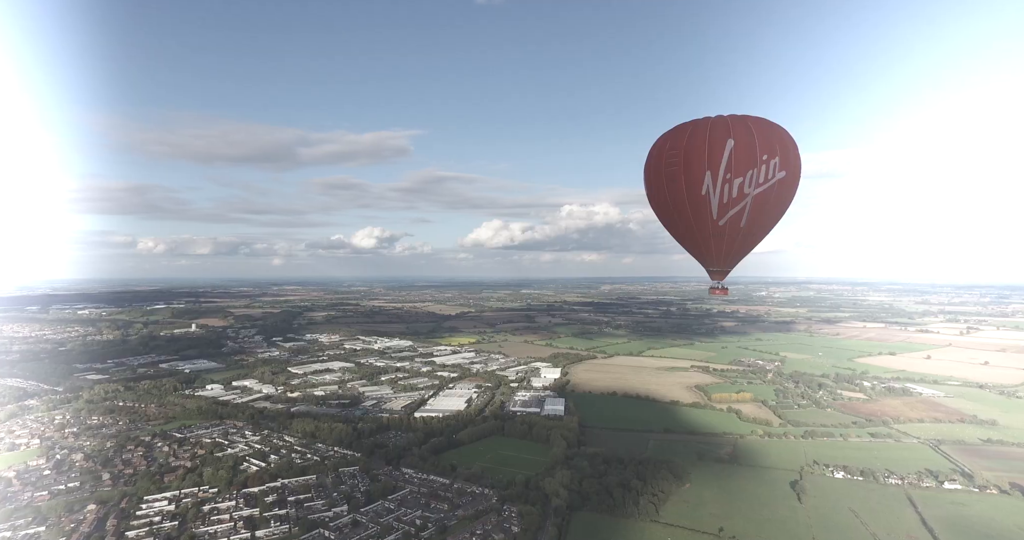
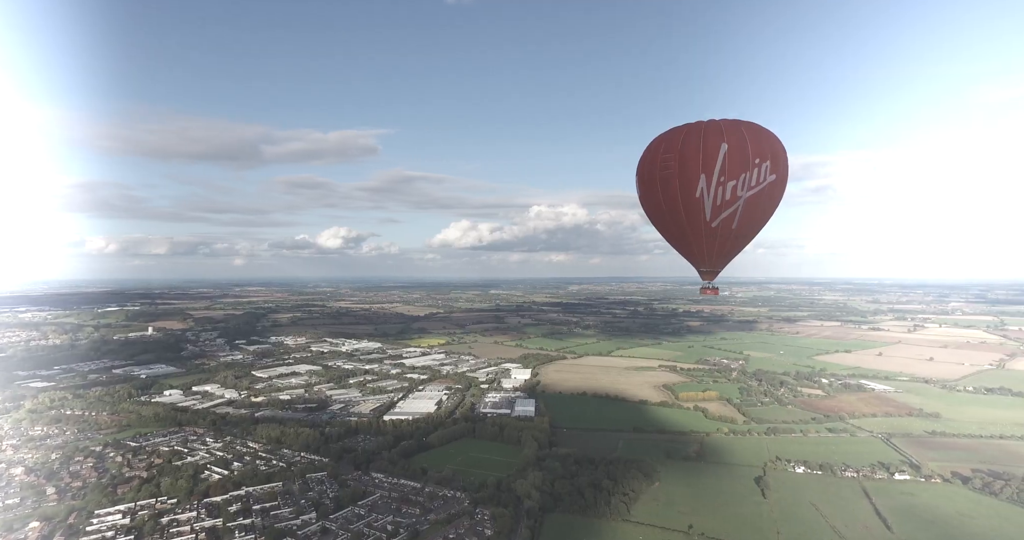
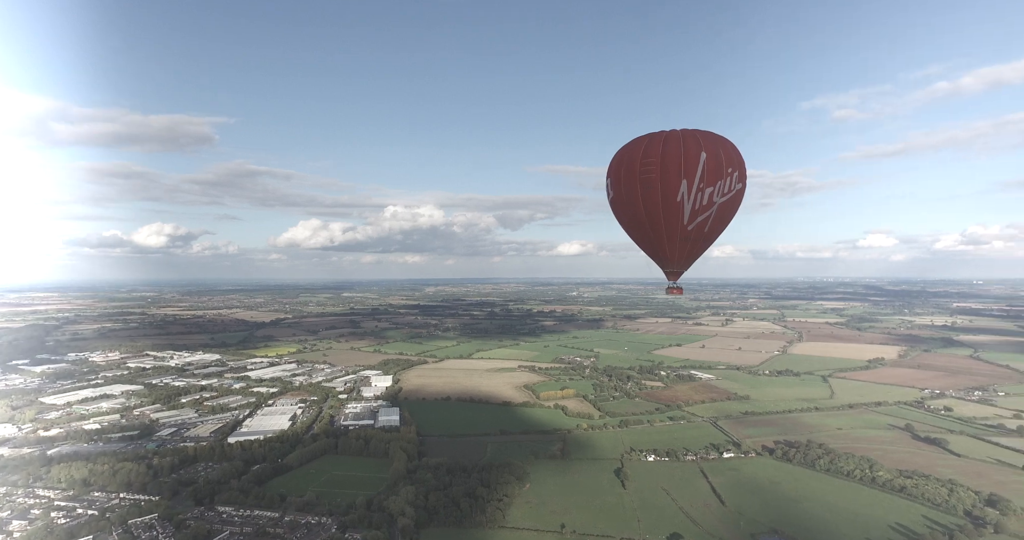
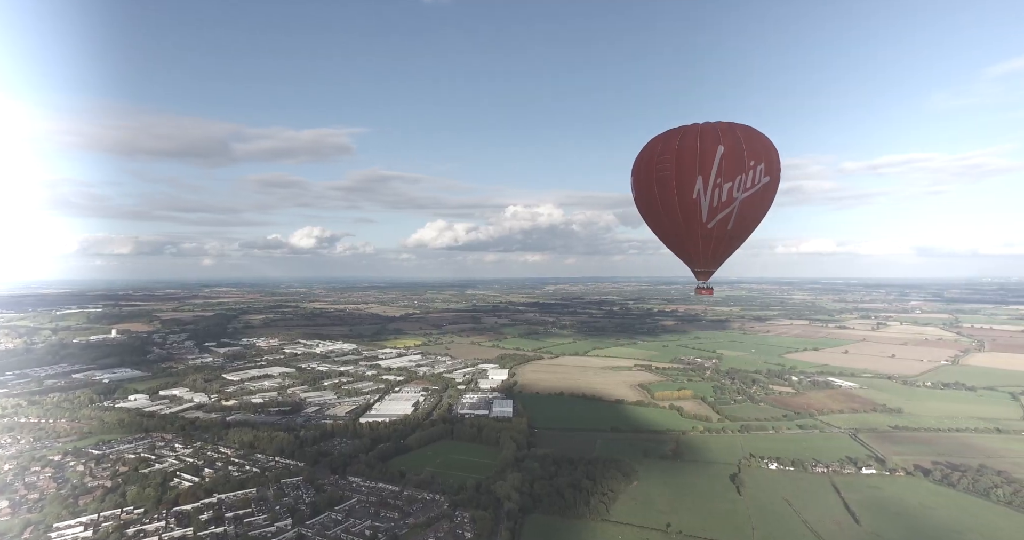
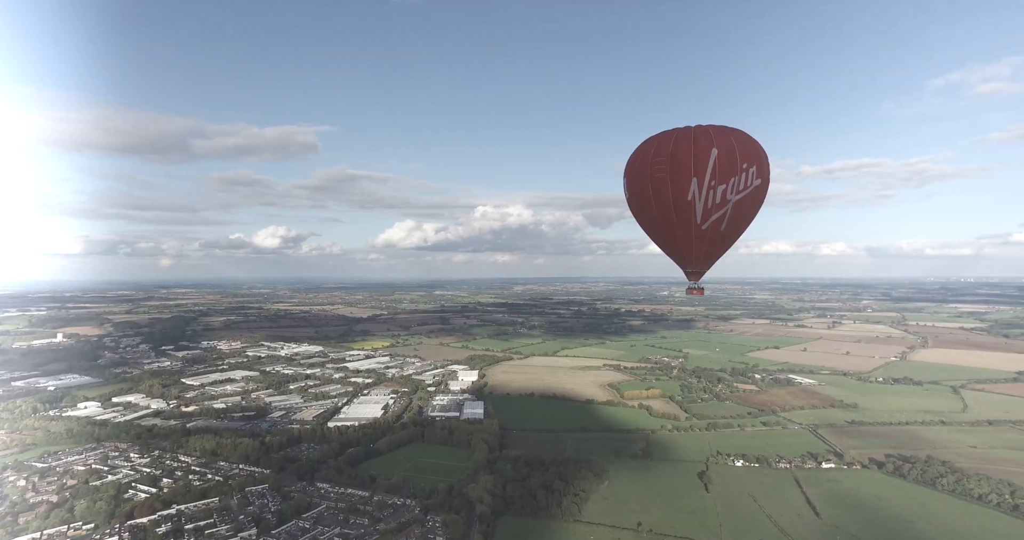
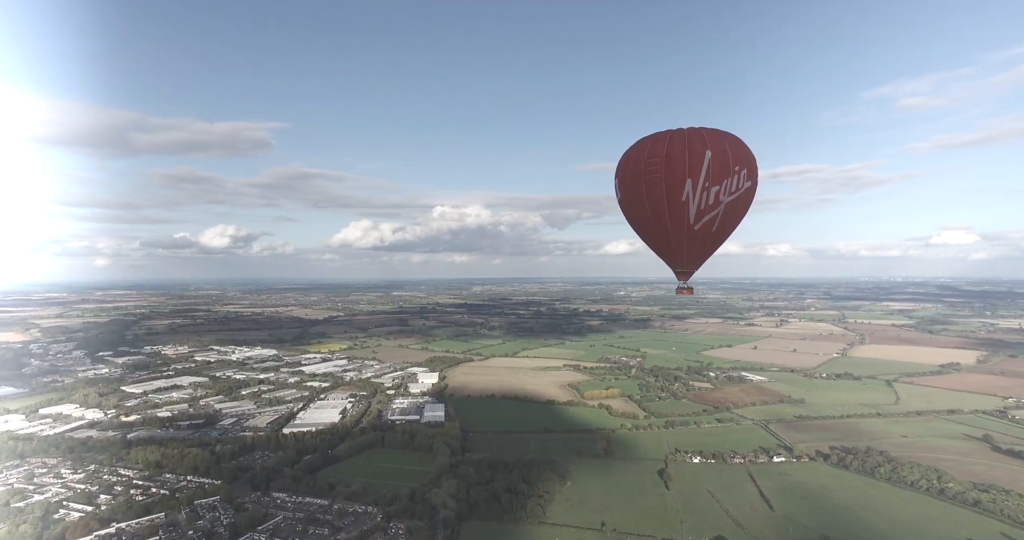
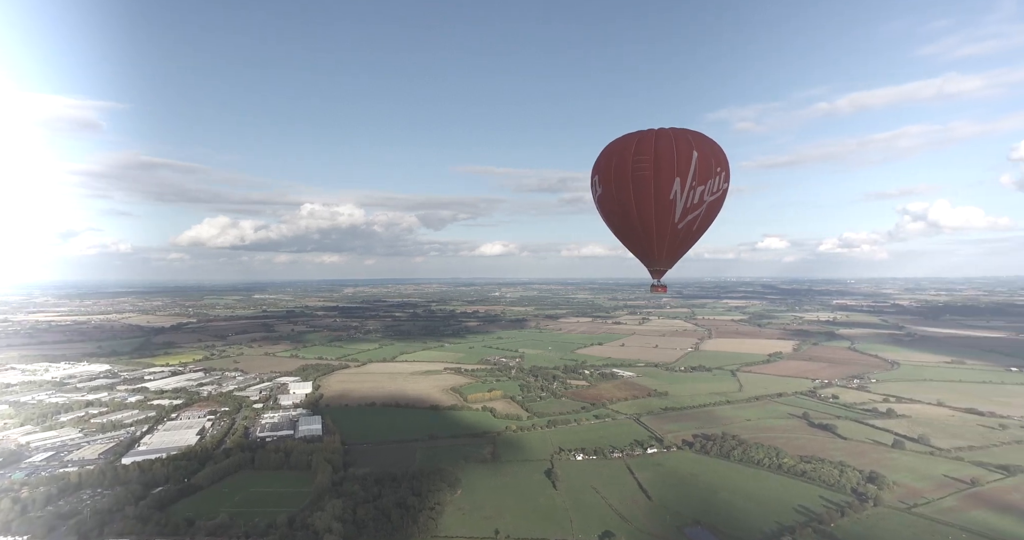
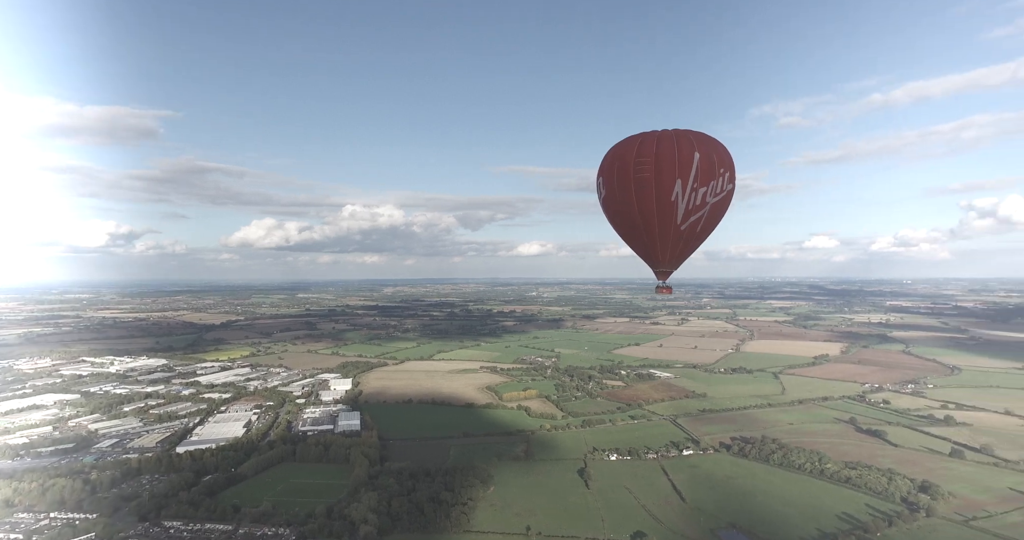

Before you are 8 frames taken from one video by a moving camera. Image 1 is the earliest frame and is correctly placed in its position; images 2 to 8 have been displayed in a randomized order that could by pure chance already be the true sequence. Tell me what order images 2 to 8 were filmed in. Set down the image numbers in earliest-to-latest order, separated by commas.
2, 4, 5, 6, 3, 8, 7
